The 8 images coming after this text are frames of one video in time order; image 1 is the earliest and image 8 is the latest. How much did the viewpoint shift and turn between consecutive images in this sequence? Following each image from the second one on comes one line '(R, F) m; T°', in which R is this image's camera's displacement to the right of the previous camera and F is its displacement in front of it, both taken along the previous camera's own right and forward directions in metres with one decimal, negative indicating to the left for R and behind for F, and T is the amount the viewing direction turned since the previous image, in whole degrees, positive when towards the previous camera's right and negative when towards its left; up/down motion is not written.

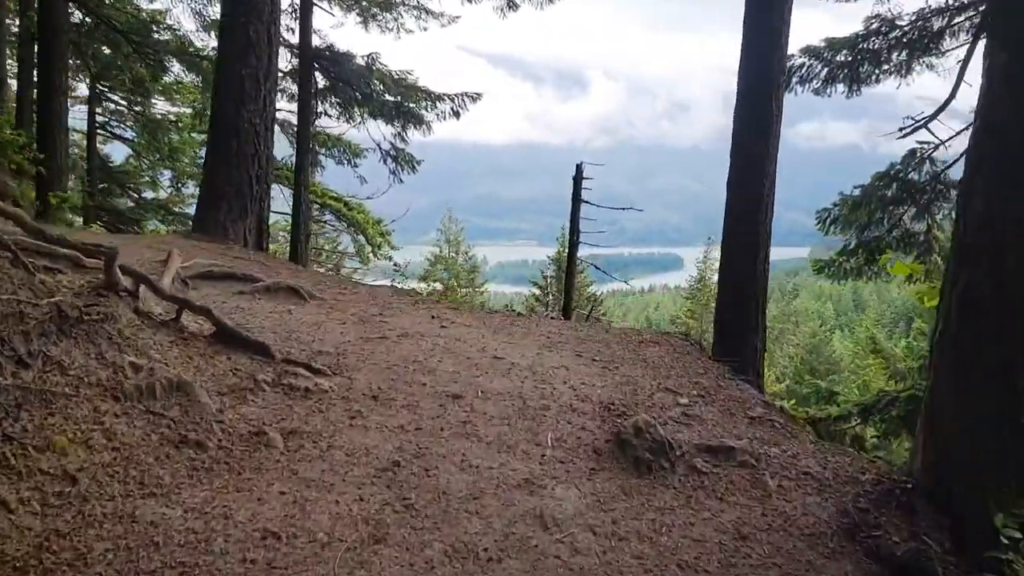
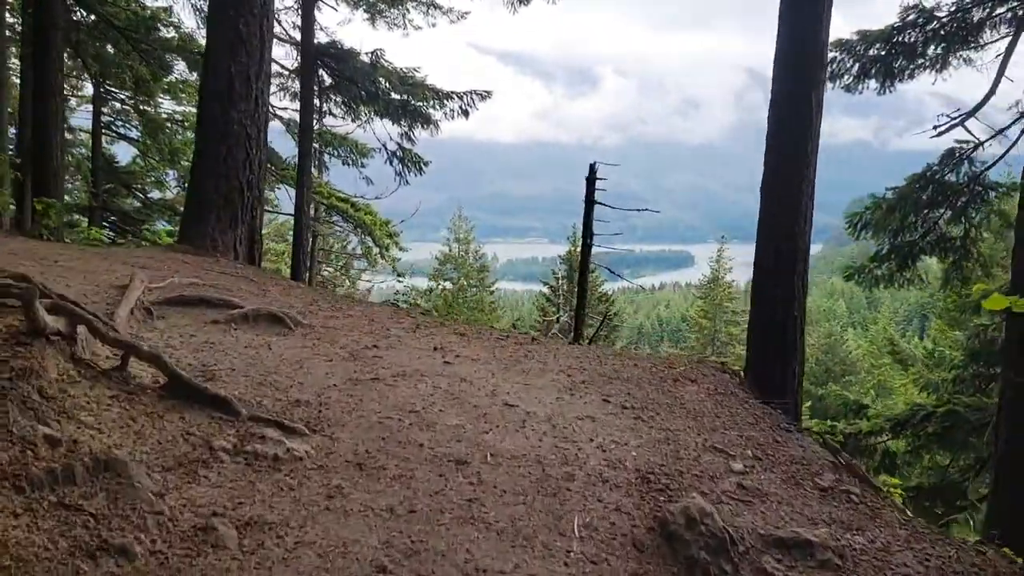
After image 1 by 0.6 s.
(0.0, +0.6) m; -1°
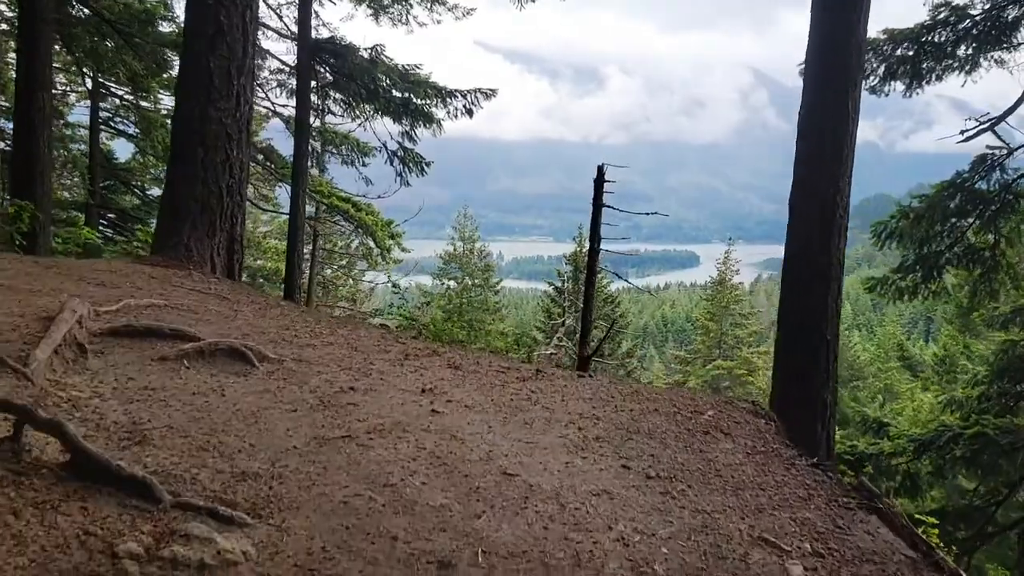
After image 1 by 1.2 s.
(0.0, +0.6) m; 0°
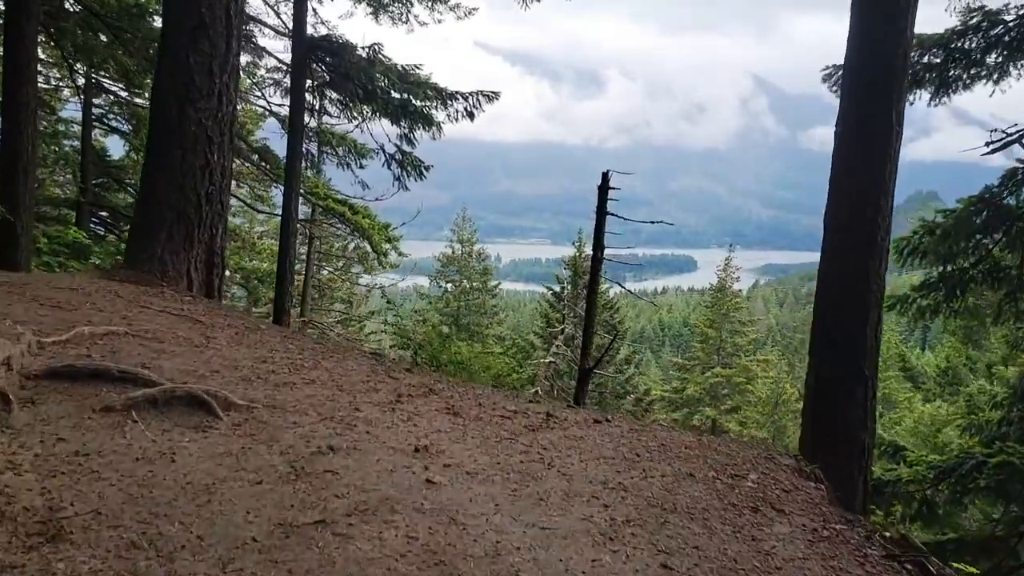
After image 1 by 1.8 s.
(-0.1, +0.5) m; 0°
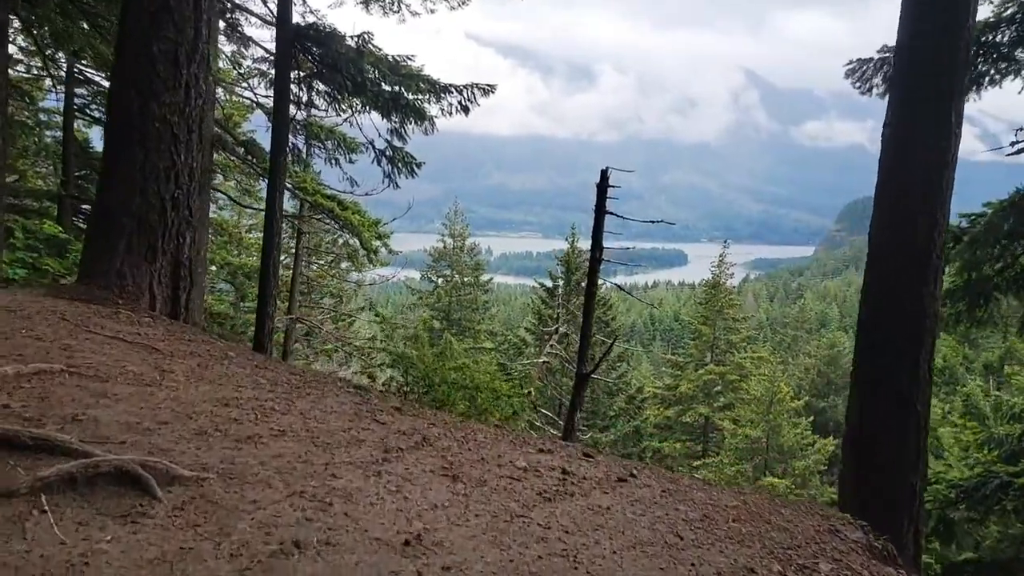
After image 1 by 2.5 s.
(-0.1, +0.6) m; +1°
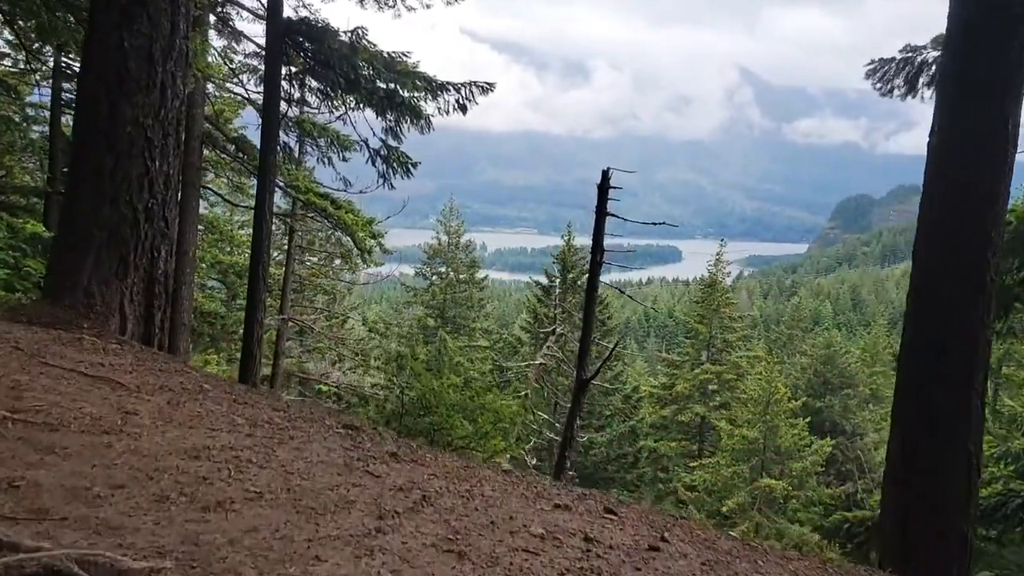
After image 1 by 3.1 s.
(-0.1, +0.4) m; 0°
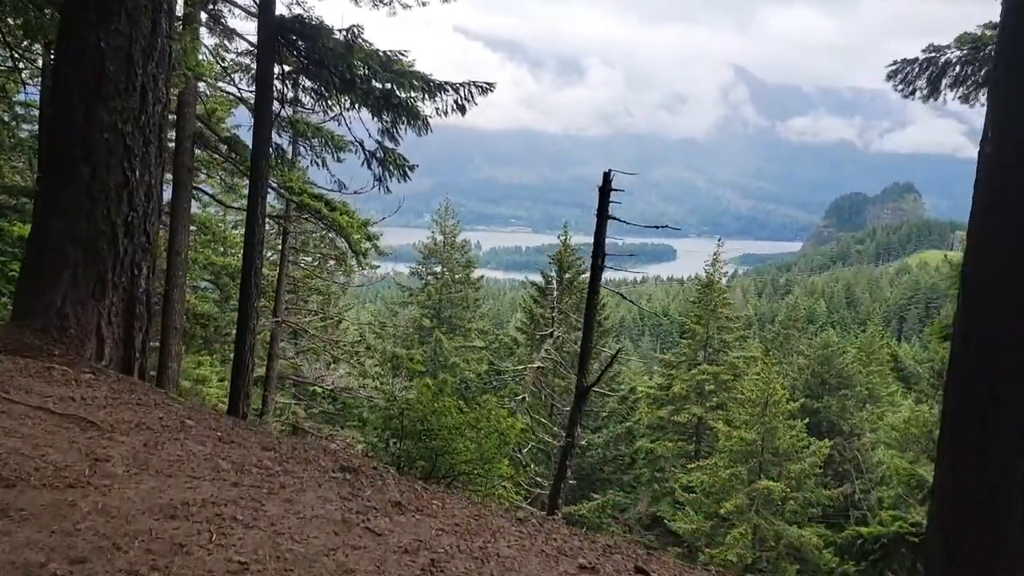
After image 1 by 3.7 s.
(-0.1, +0.3) m; 0°
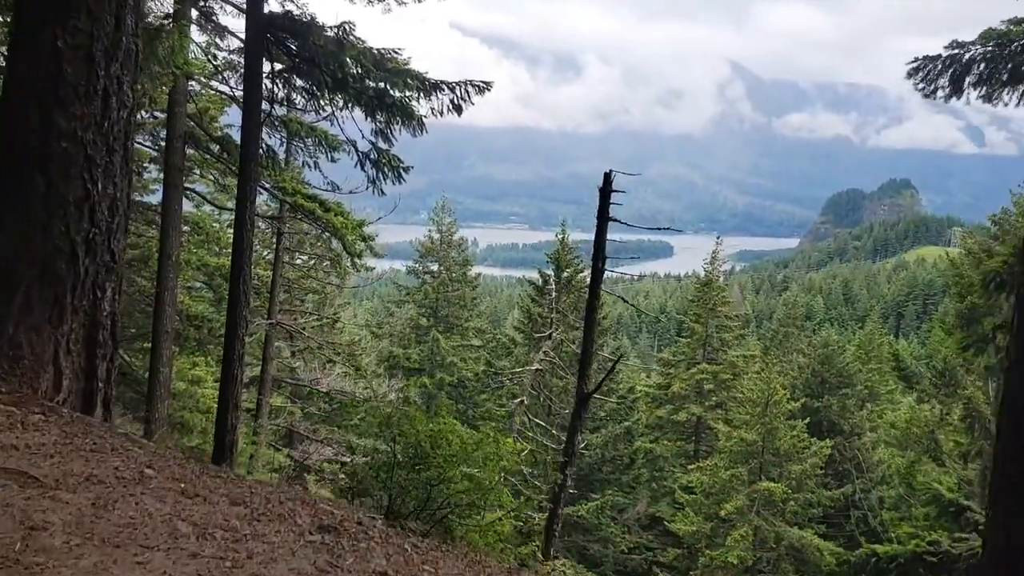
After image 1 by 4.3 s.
(0.0, +0.4) m; 0°
